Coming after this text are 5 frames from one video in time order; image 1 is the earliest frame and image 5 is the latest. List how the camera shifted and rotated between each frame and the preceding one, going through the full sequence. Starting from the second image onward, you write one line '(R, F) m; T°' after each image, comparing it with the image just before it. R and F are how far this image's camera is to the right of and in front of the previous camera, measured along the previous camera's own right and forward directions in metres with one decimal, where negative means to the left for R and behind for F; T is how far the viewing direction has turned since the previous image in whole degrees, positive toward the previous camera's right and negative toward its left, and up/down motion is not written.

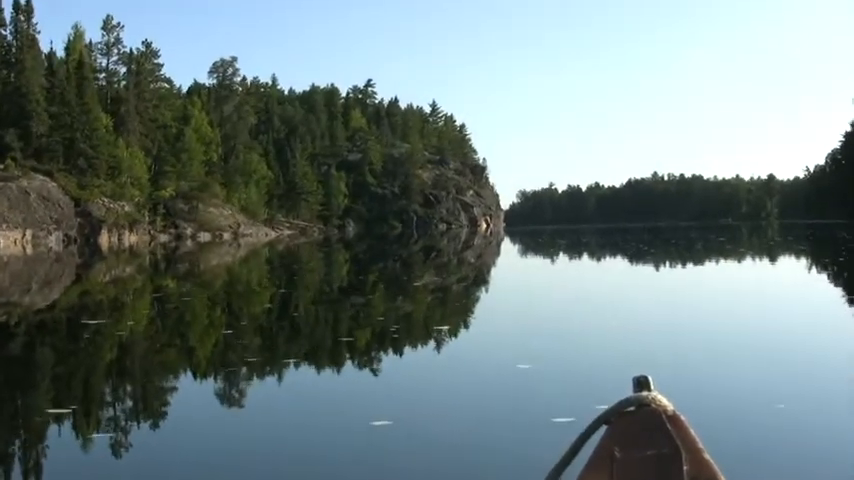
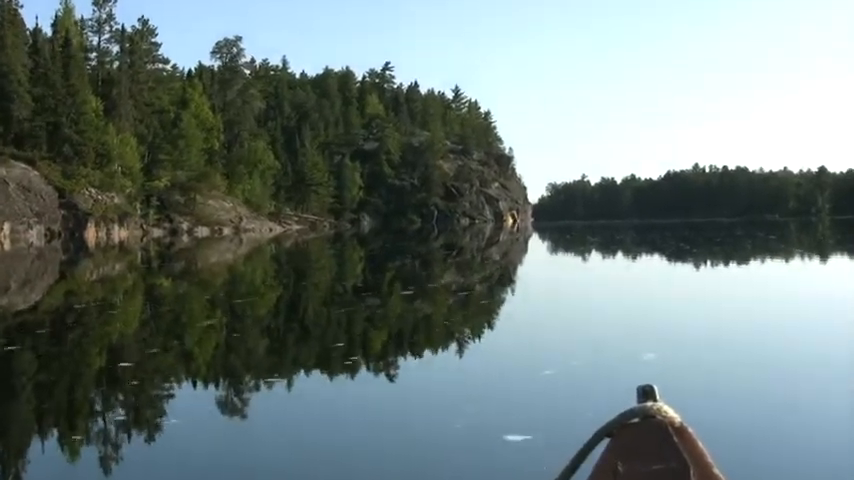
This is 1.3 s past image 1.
(+0.1, +1.3) m; -1°
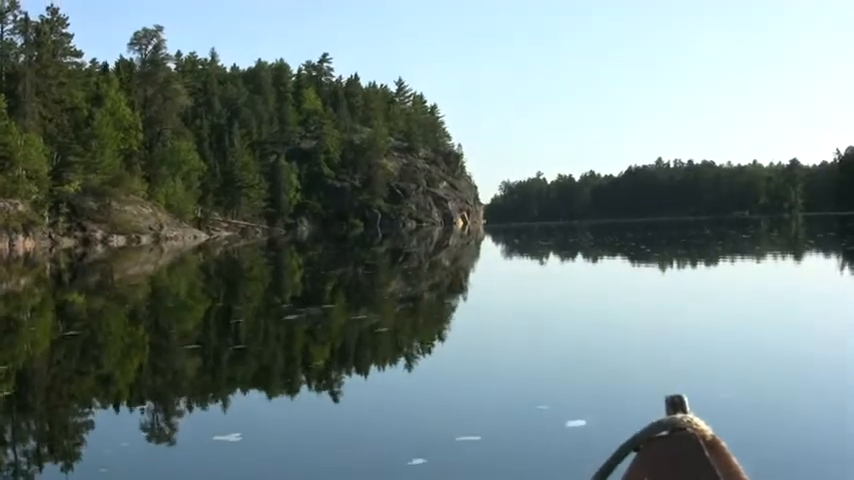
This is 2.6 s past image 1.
(+0.2, +1.2) m; +1°
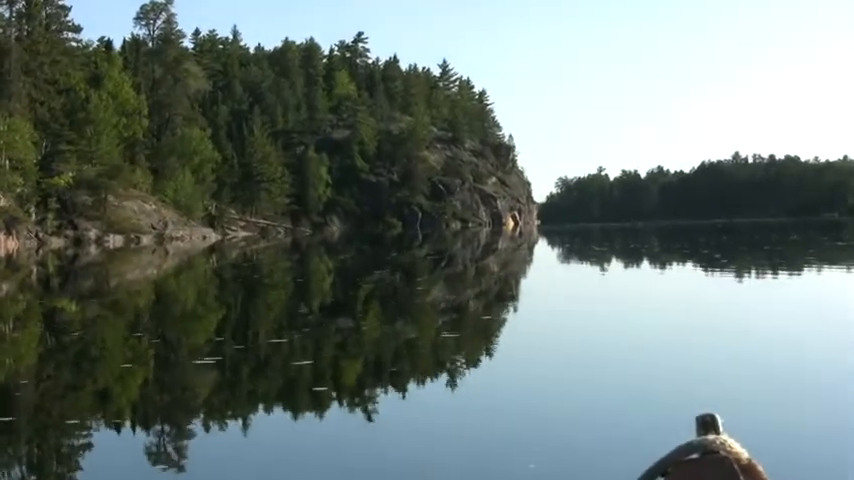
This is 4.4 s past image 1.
(+0.1, +1.7) m; -2°
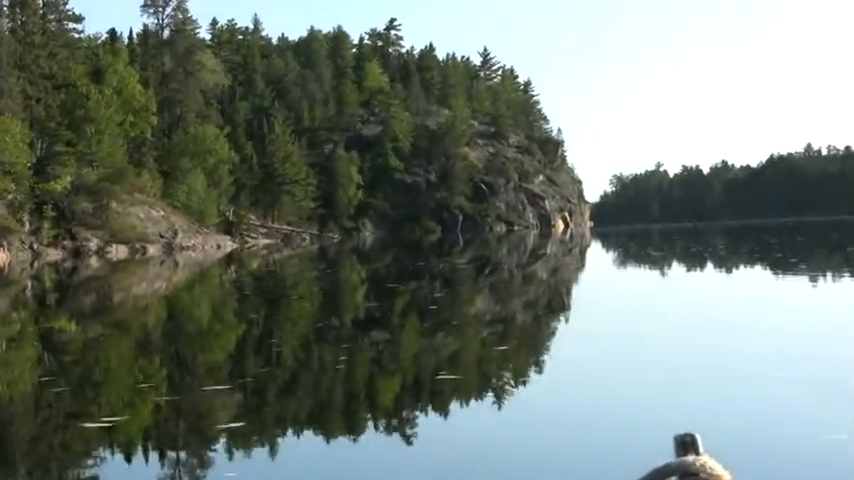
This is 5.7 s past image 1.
(+0.1, +1.2) m; -2°
